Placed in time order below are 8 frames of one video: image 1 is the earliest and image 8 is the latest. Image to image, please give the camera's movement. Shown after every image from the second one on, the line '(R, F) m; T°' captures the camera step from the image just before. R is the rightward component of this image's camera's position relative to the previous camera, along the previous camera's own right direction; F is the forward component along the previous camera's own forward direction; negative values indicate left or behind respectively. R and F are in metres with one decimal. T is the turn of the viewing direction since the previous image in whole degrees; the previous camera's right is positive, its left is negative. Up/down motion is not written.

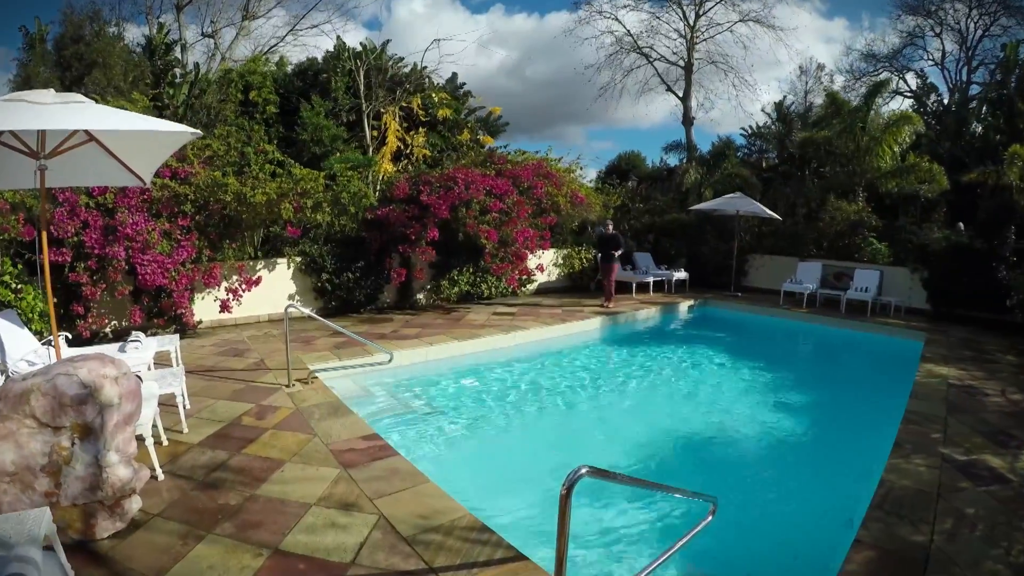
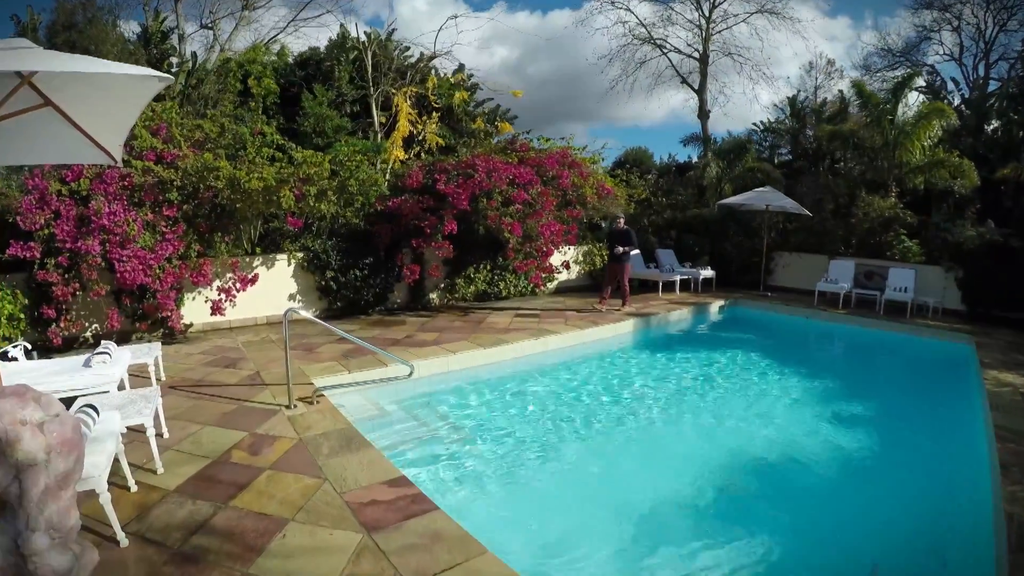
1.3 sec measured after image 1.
(-0.4, +1.0) m; 0°
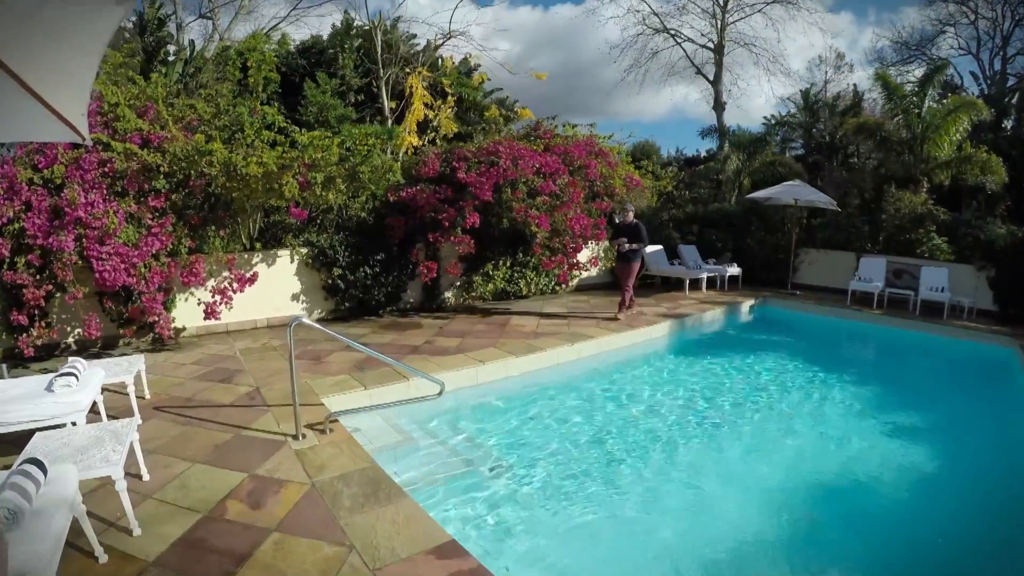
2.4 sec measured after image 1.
(-0.4, +0.8) m; 0°
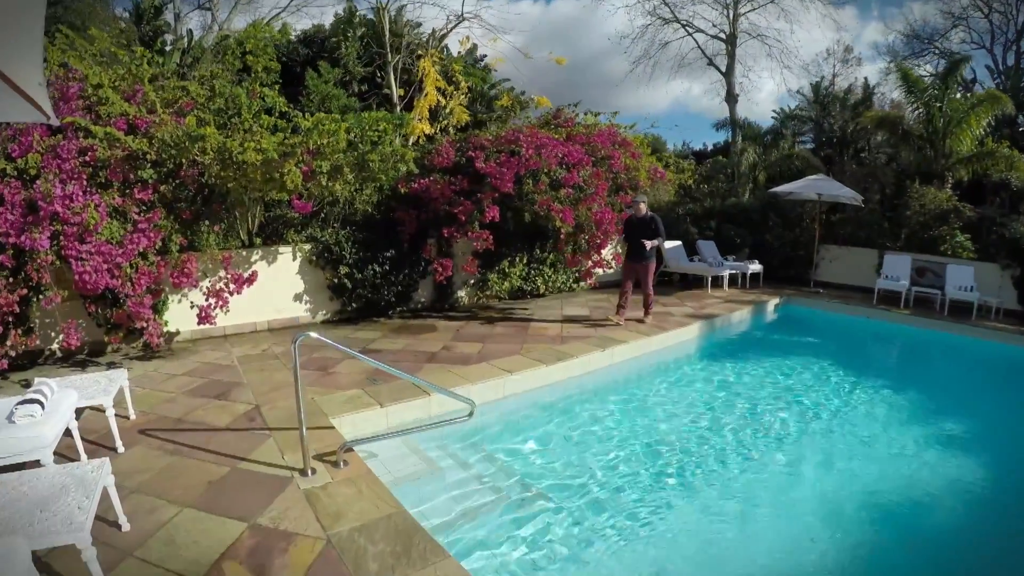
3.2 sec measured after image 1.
(-0.3, +0.6) m; 0°
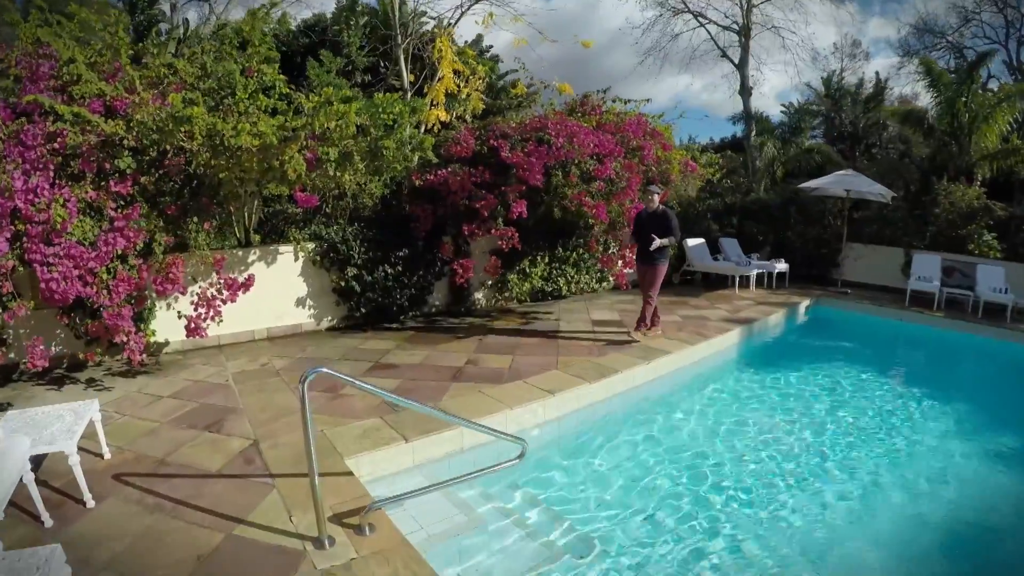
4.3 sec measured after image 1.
(-0.3, +0.7) m; 0°
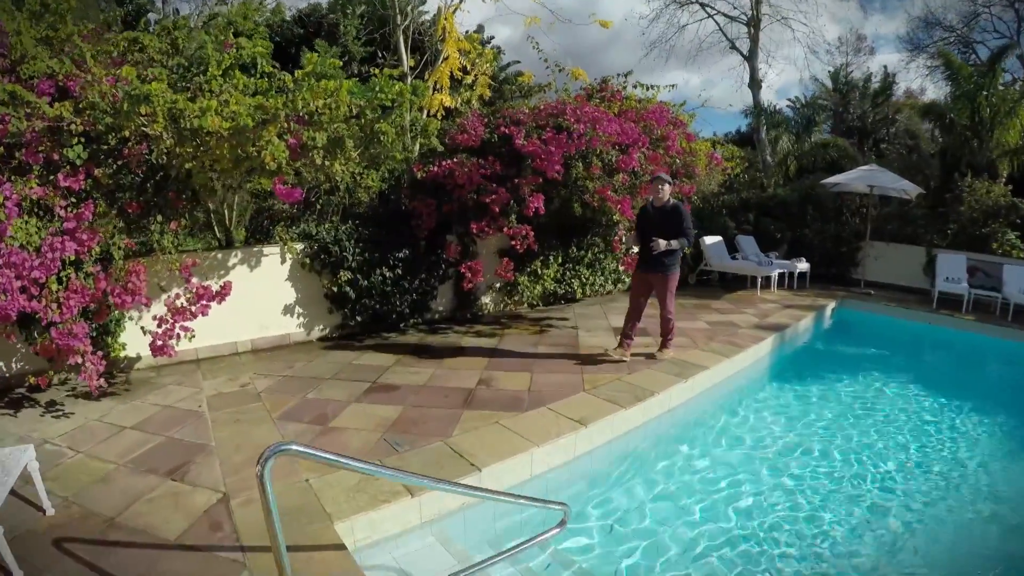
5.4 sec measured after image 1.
(-0.2, +0.7) m; 0°
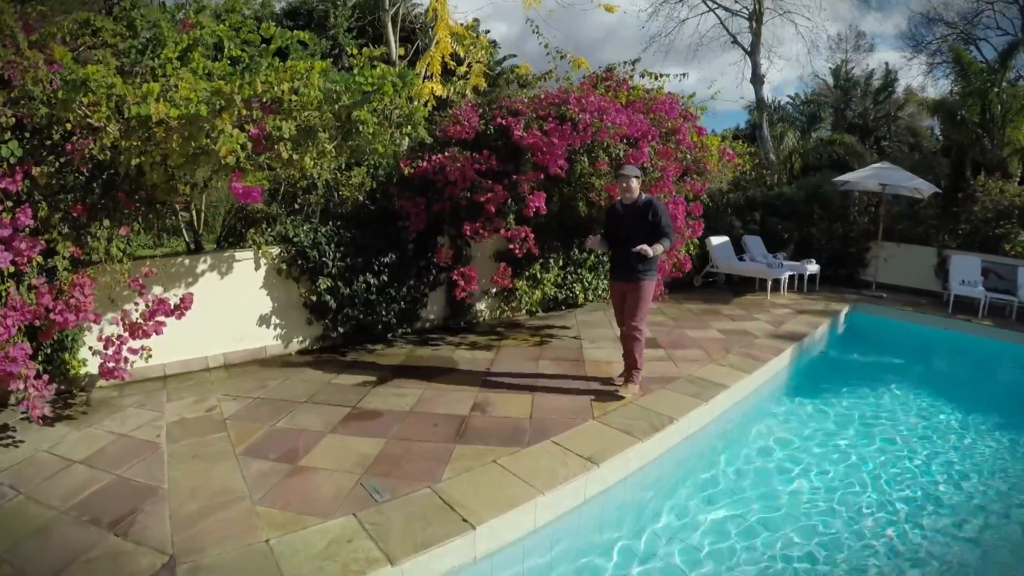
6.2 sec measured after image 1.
(0.0, +0.5) m; 0°
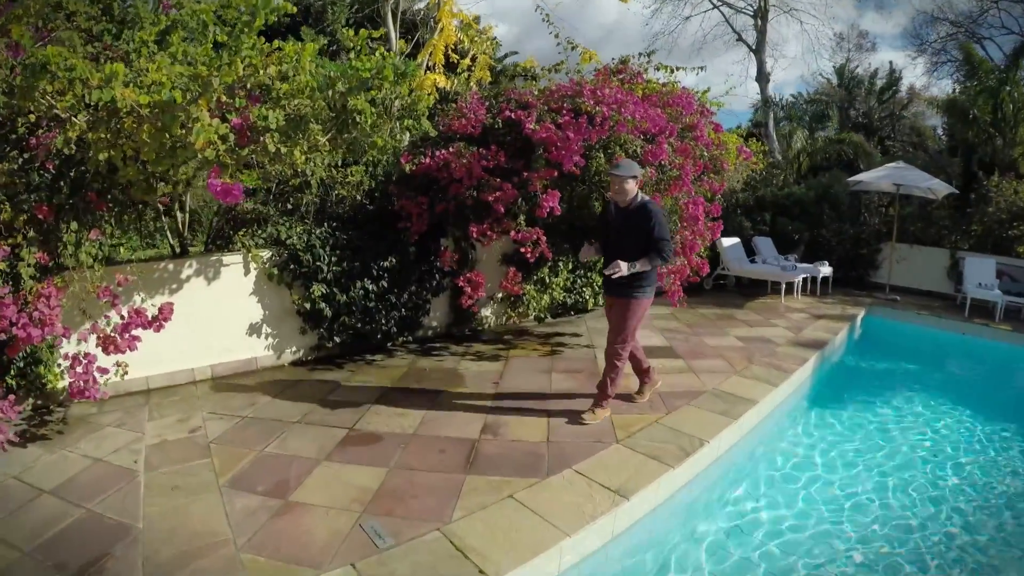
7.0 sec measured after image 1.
(-0.1, +0.4) m; 0°
